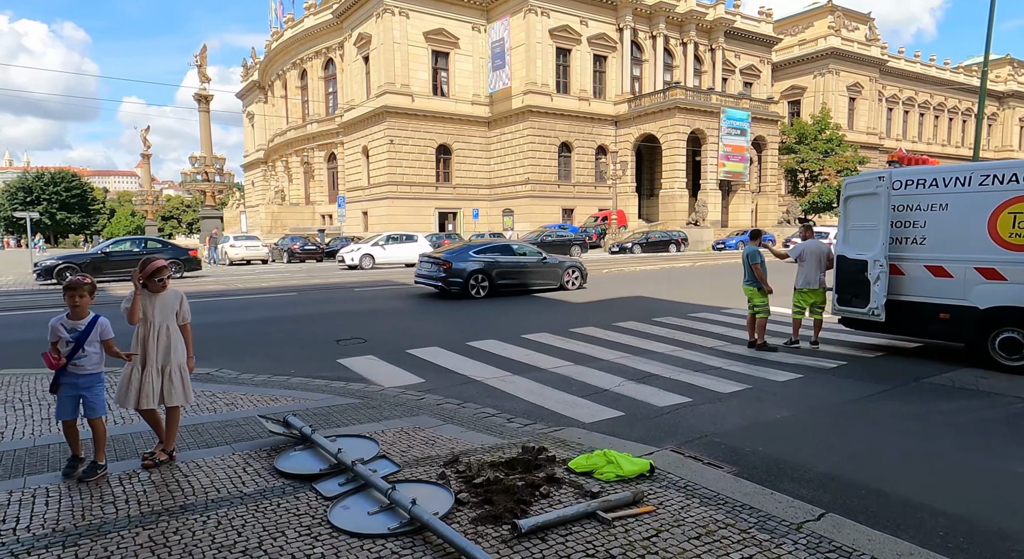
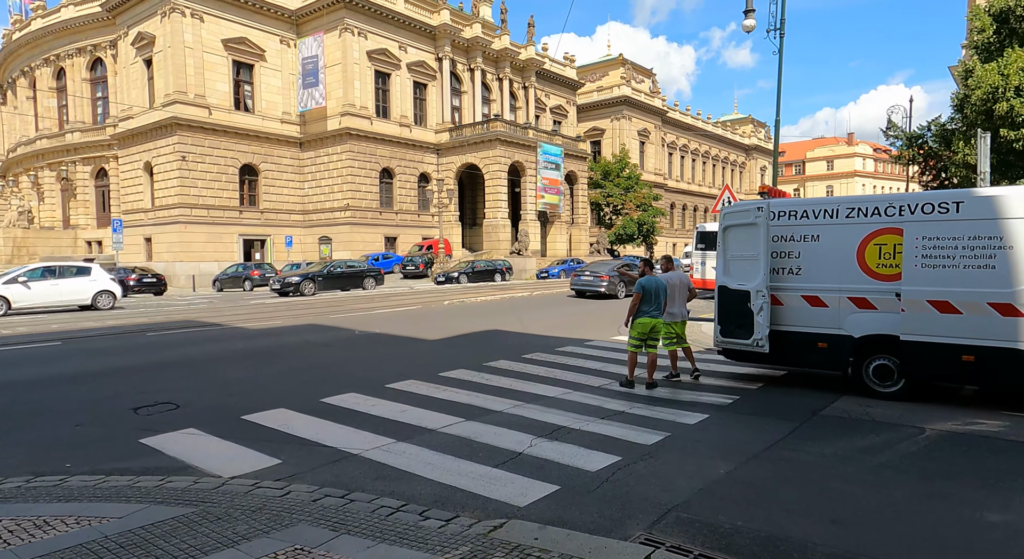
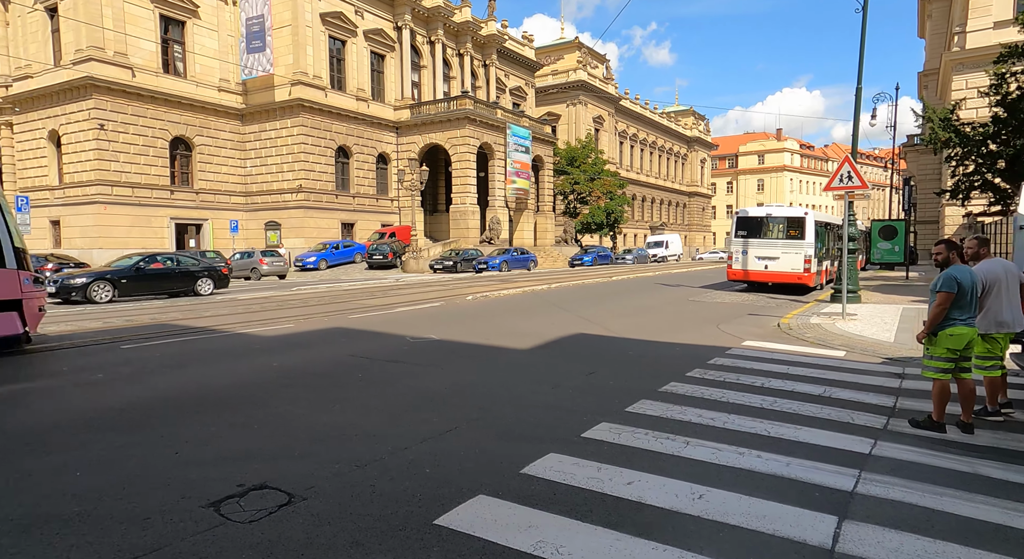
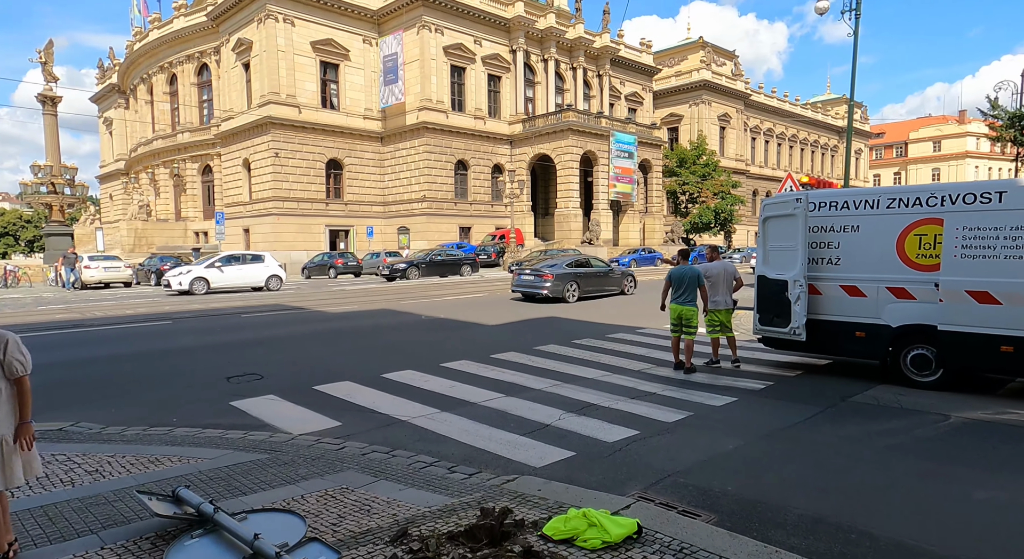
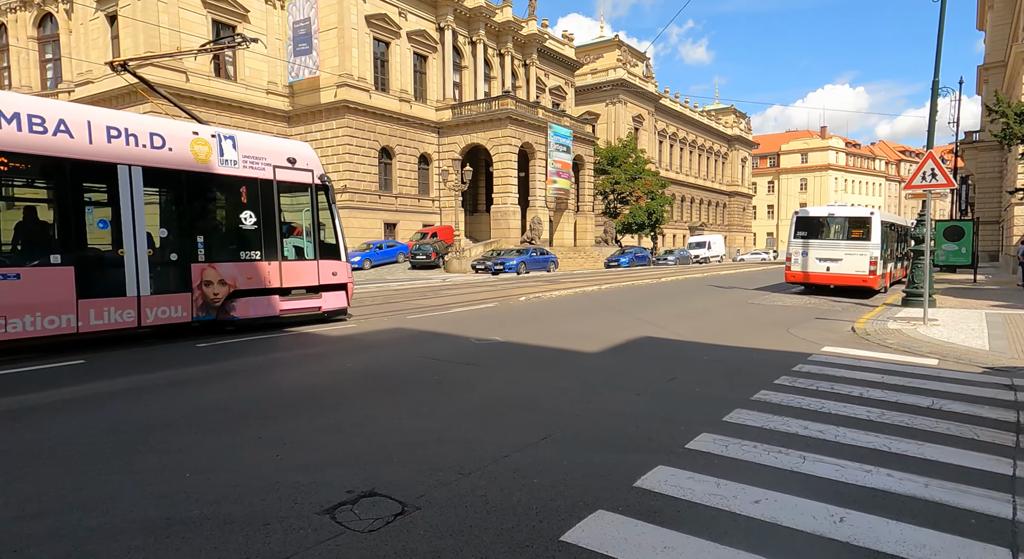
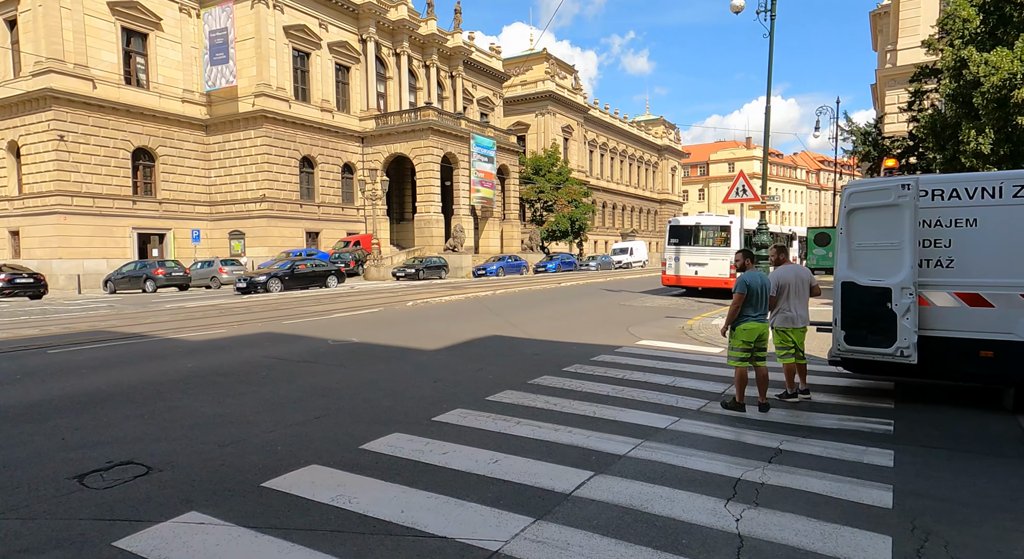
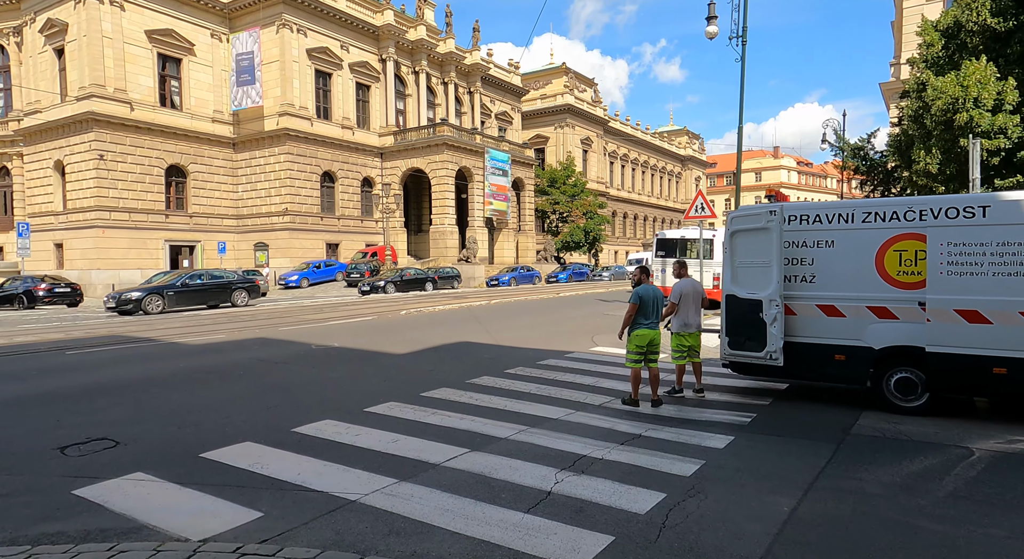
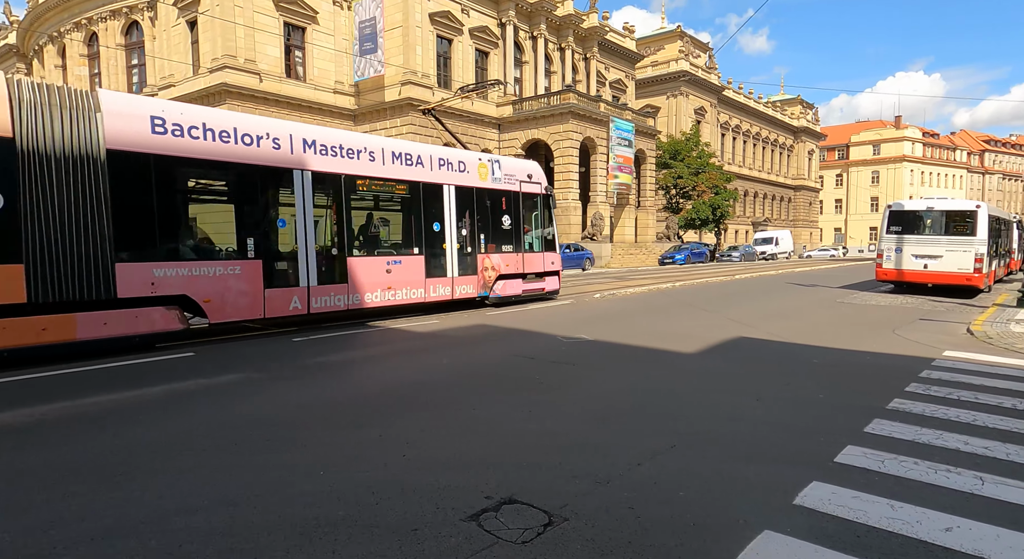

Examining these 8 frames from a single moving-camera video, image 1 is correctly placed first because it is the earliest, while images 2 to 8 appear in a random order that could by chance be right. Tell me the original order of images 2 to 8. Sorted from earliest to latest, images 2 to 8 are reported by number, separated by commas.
4, 2, 7, 6, 3, 5, 8
